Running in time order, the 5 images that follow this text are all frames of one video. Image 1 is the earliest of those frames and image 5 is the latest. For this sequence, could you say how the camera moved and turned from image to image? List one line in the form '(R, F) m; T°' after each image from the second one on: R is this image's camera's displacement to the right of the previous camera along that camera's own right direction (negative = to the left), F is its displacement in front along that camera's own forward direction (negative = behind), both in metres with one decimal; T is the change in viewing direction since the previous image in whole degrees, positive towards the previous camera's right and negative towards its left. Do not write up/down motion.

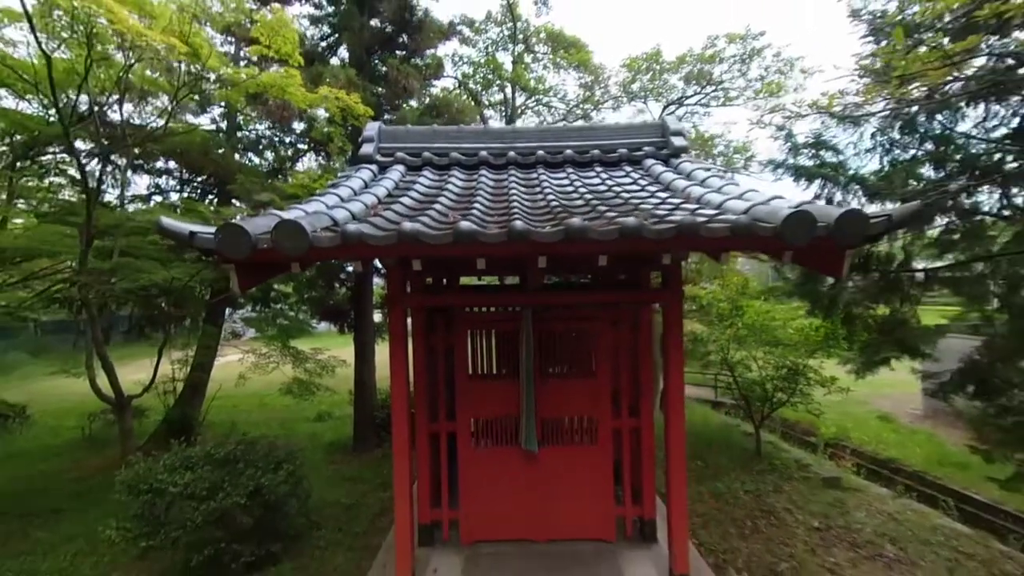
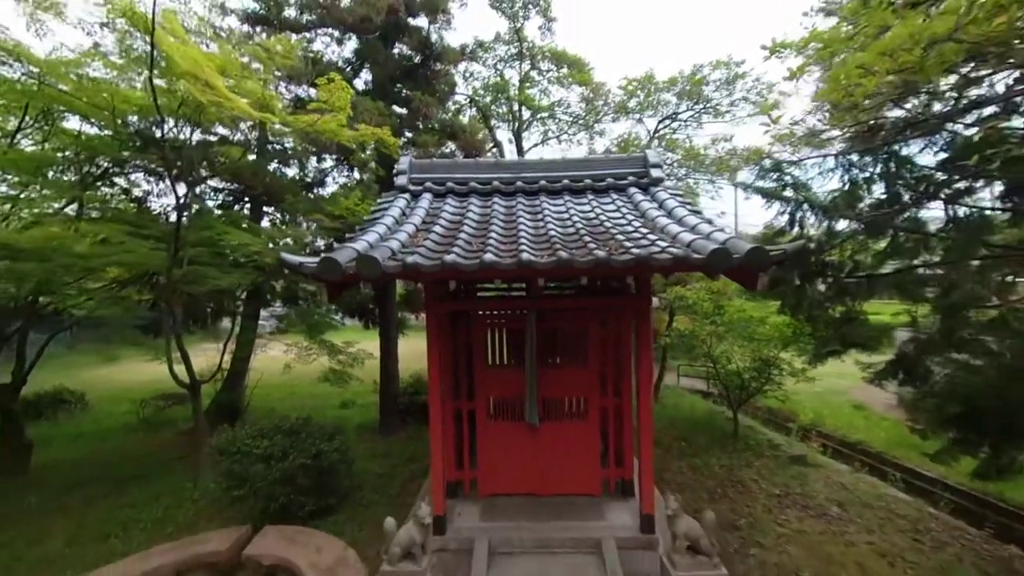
(0.0, -1.0) m; -1°
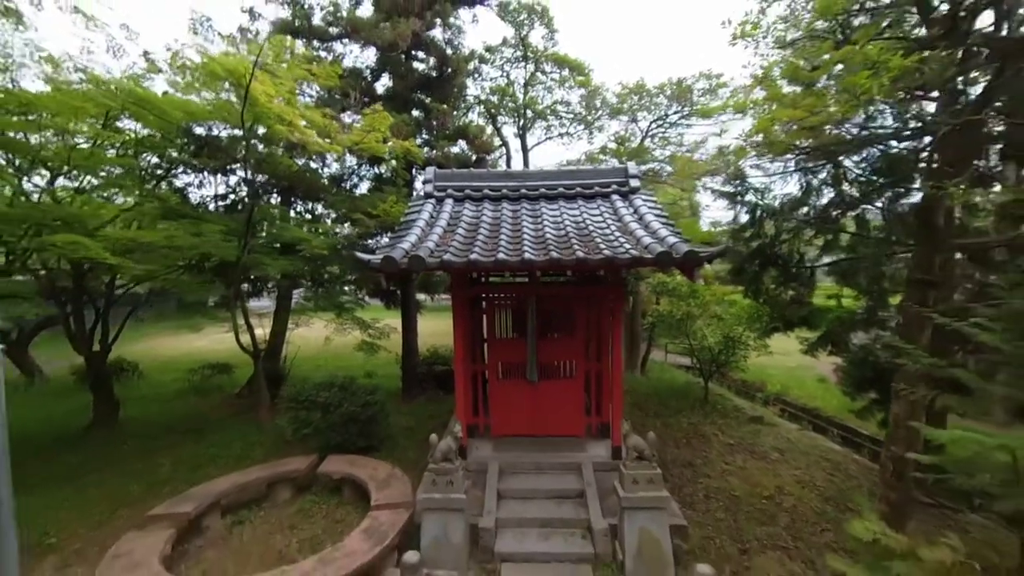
(0.0, -1.4) m; -1°
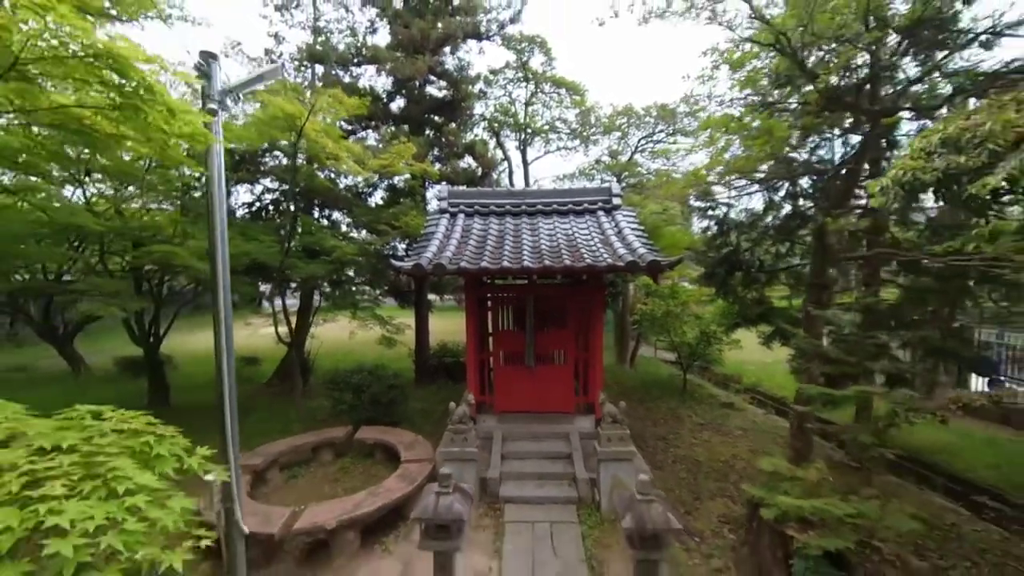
(0.0, -1.3) m; 0°
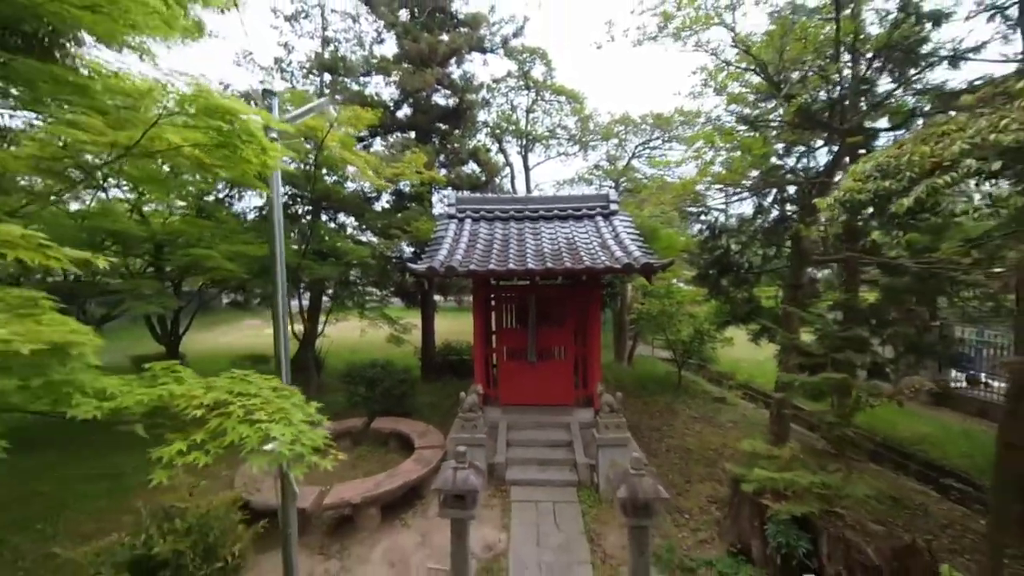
(-0.1, -0.5) m; 0°
